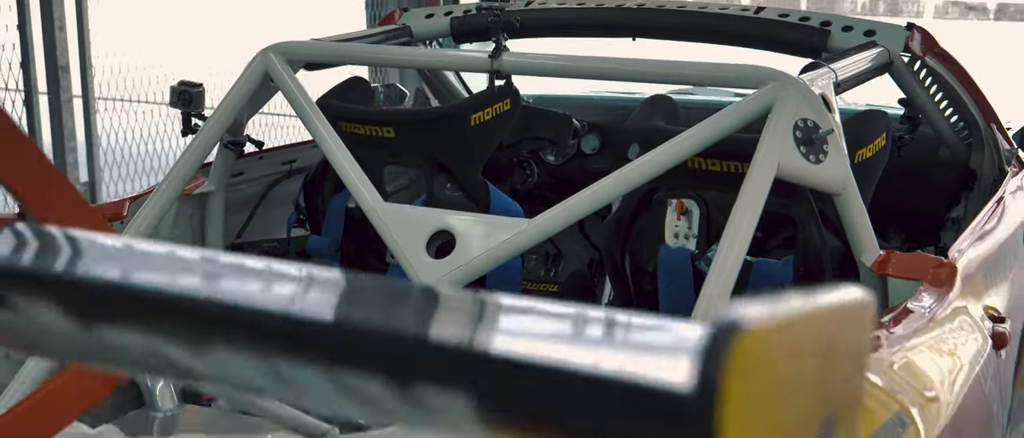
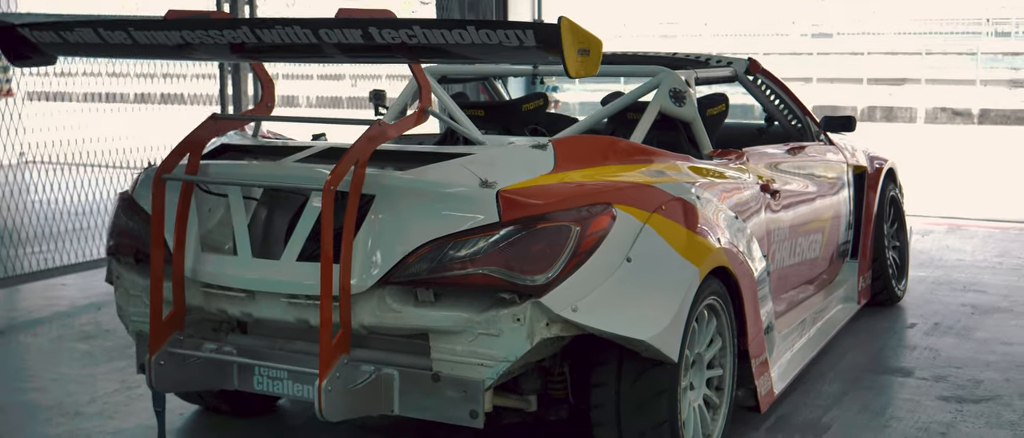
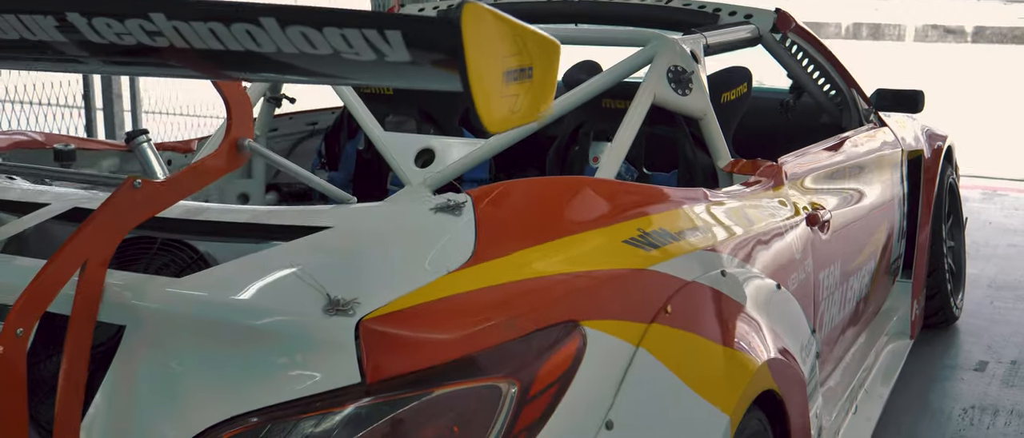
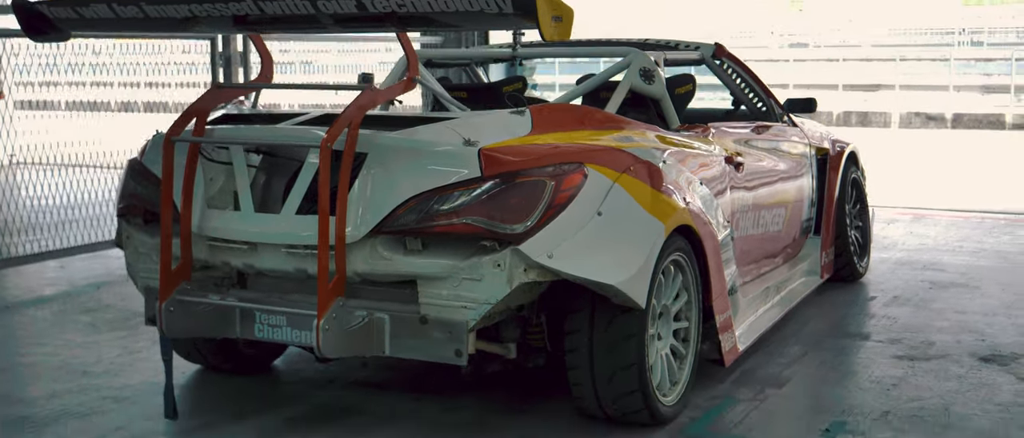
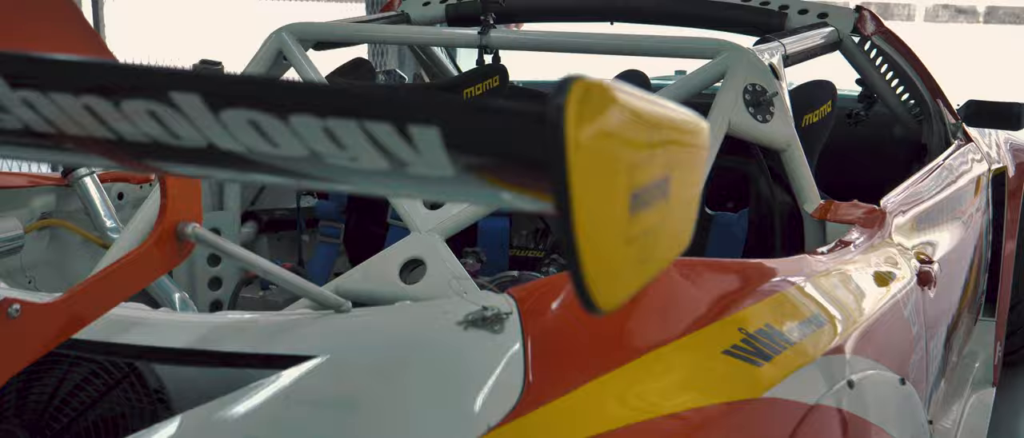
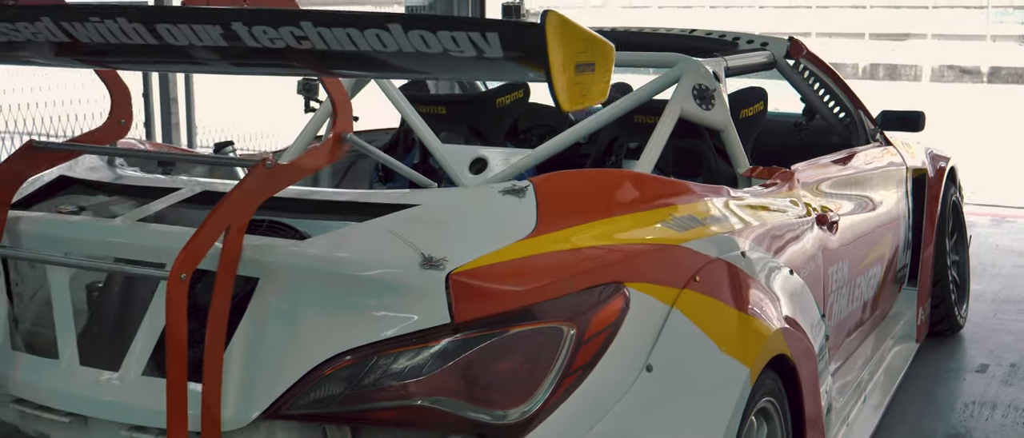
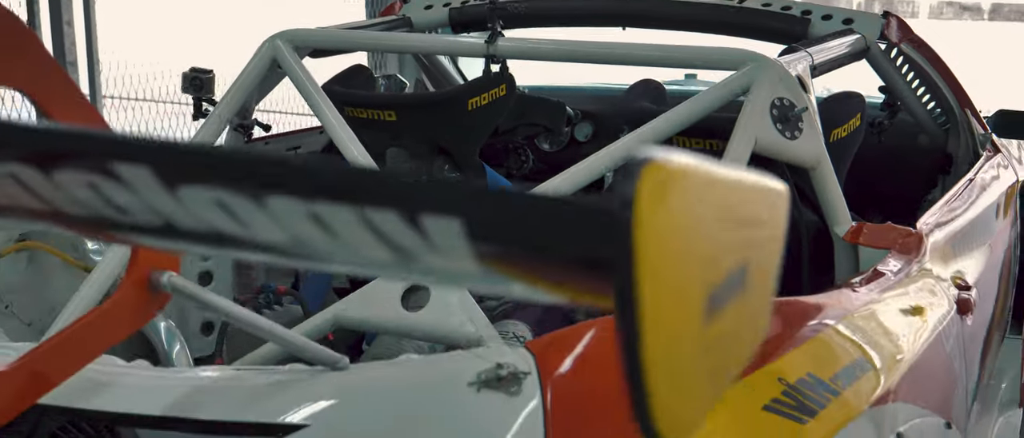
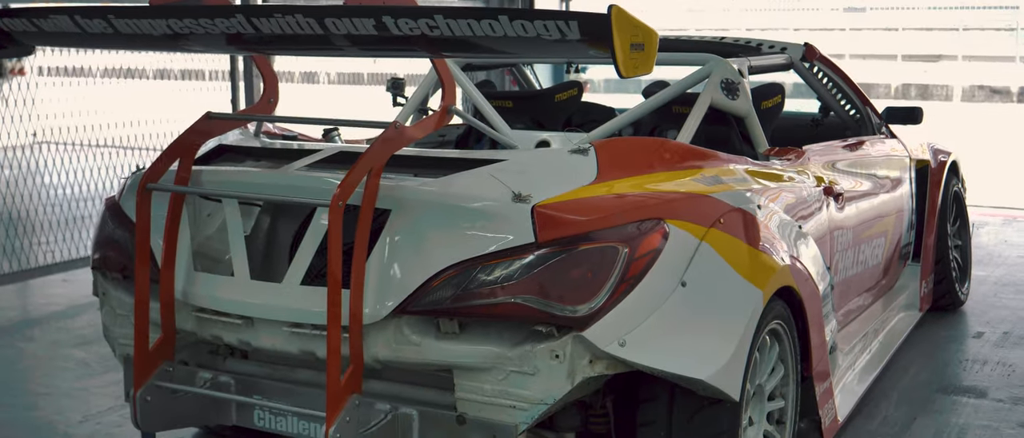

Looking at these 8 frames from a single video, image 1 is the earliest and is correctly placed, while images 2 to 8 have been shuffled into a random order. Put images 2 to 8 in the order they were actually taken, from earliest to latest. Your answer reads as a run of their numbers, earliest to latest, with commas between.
7, 5, 3, 6, 8, 2, 4
